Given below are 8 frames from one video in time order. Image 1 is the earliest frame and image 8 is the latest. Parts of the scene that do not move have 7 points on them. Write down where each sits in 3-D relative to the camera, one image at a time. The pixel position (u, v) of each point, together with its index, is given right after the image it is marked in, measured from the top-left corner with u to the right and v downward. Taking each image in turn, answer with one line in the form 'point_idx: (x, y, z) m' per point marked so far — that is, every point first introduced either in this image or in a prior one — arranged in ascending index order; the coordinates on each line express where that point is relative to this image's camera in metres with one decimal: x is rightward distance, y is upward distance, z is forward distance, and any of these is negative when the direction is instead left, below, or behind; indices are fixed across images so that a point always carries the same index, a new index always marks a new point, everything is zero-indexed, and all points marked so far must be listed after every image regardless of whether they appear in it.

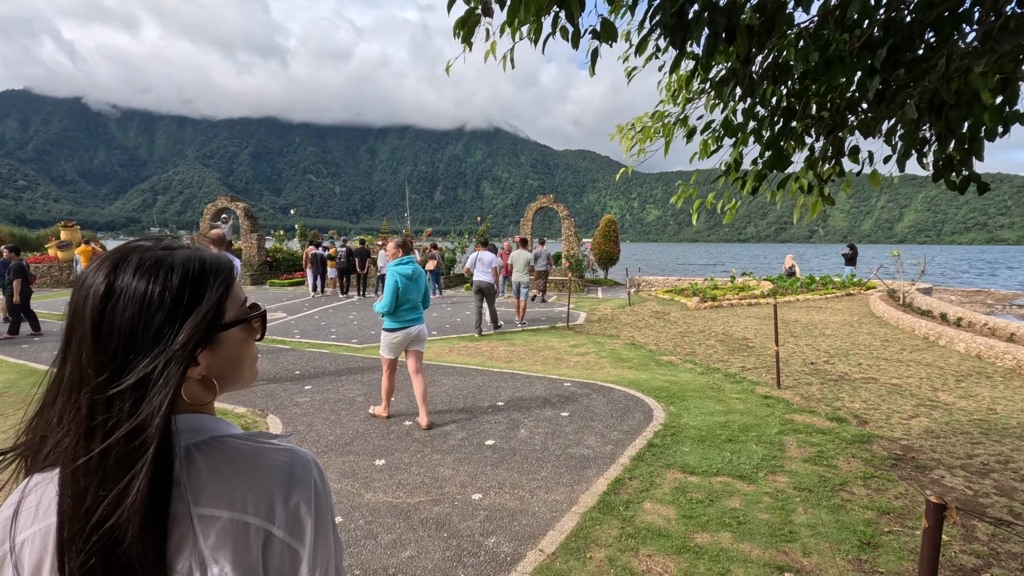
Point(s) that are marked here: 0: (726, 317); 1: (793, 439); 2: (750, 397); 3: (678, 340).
0: (+4.8, -0.7, +11.9) m
1: (+2.4, -1.3, +4.6) m
2: (+2.6, -1.2, +5.8) m
3: (+2.8, -0.9, +9.1) m
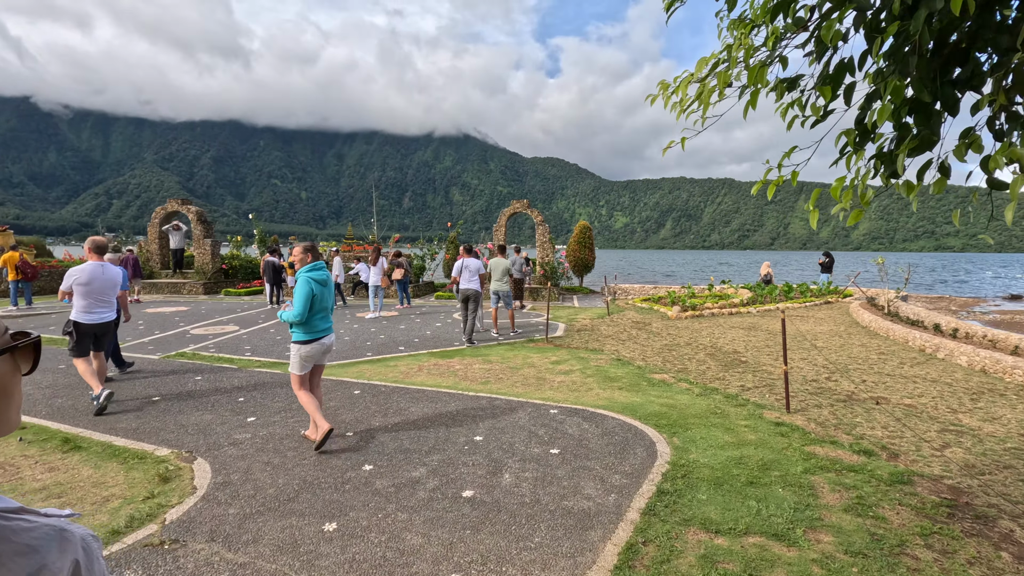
0: (+4.3, -0.9, +11.4) m
1: (+2.3, -1.4, +3.9) m
2: (+2.4, -1.3, +5.2) m
3: (+2.4, -1.1, +8.5) m
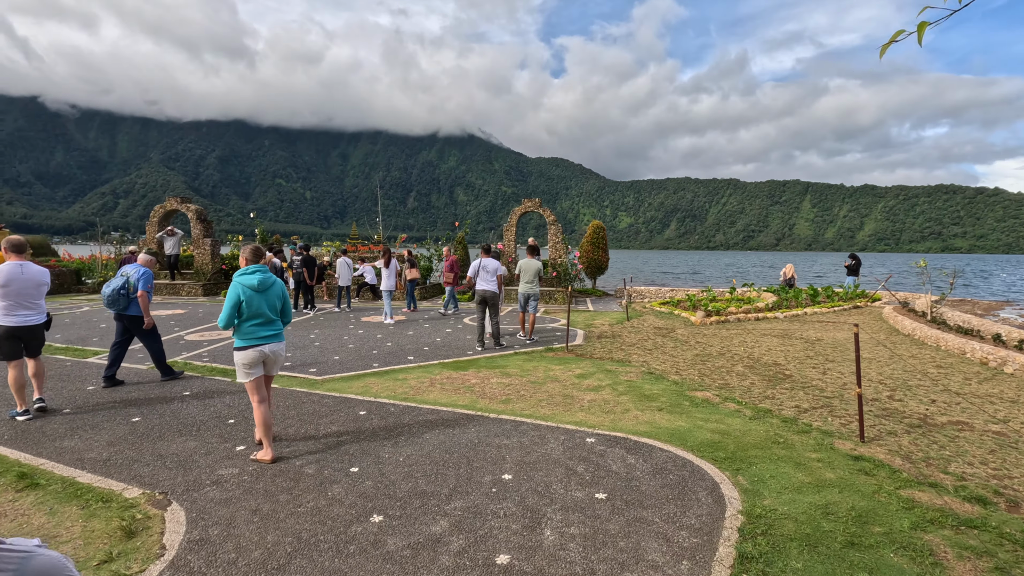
0: (+4.6, -1.0, +10.6) m
1: (+2.5, -1.5, +3.2) m
2: (+2.7, -1.4, +4.4) m
3: (+2.7, -1.2, +7.7) m
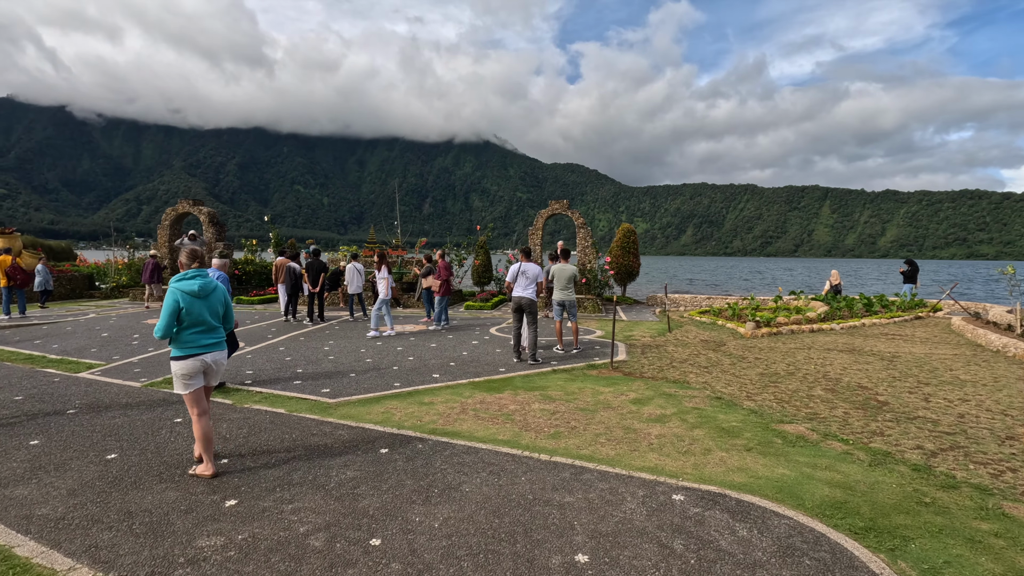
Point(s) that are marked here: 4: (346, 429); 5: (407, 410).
0: (+5.2, -1.1, +9.5) m
1: (+2.9, -1.6, +2.0) m
2: (+3.1, -1.5, +3.3) m
3: (+3.3, -1.3, +6.6) m
4: (-1.6, -1.4, +5.3) m
5: (-1.2, -1.4, +5.9) m
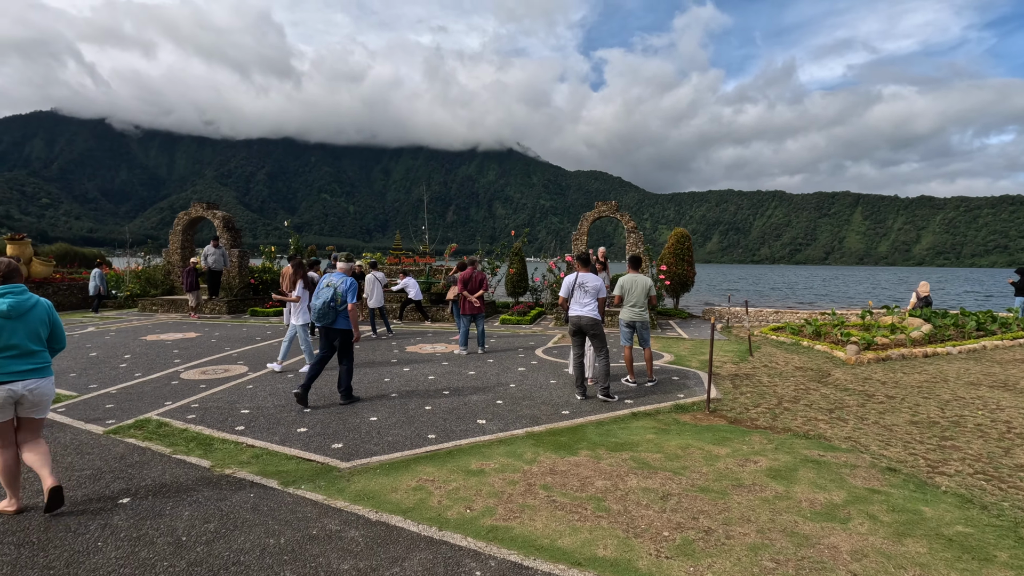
0: (+6.0, -1.4, +7.4) m
1: (+3.4, -1.7, +0.1) m
2: (+3.6, -1.6, +1.3) m
3: (+3.9, -1.5, +4.6) m
4: (-1.0, -1.6, +3.5) m
5: (-0.5, -1.5, +4.2) m
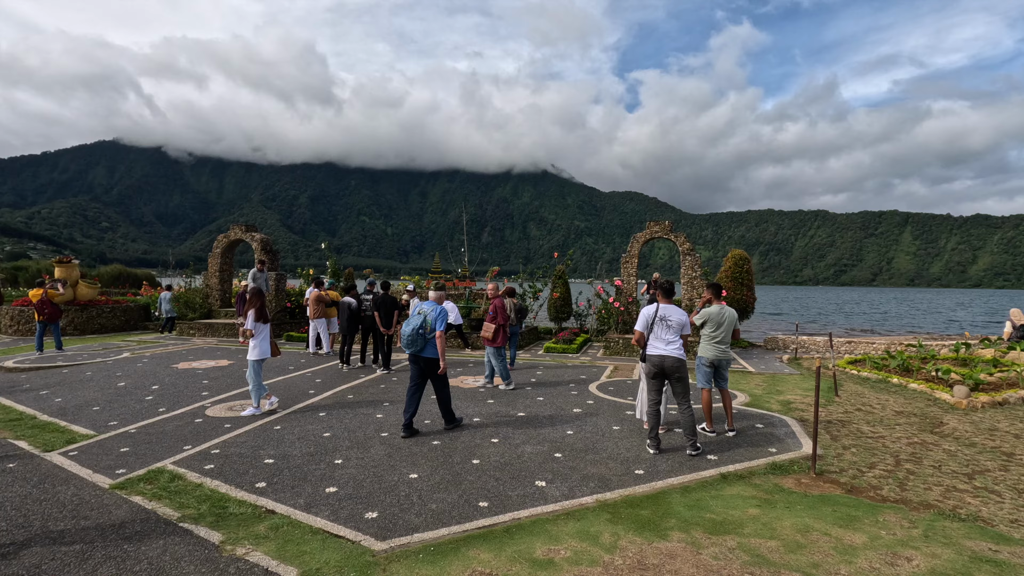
0: (+6.7, -1.8, +6.1) m
1: (+3.7, -1.8, -1.1) m
2: (+3.9, -1.8, +0.1) m
3: (+4.5, -1.8, +3.4) m
4: (-0.5, -1.8, +2.6) m
5: (0.0, -1.8, +3.3) m
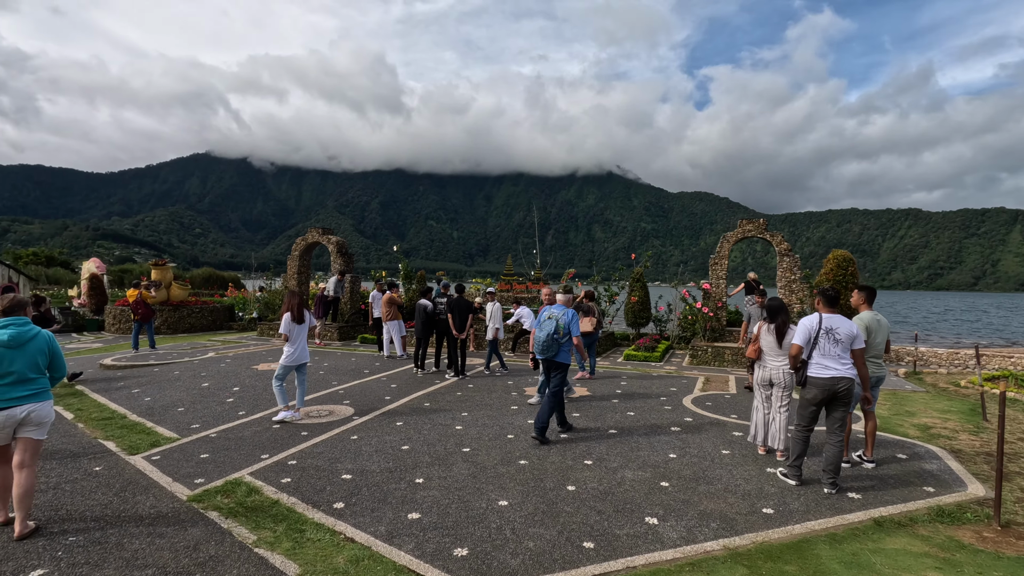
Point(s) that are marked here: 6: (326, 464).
0: (+7.6, -1.8, +4.6) m
1: (+3.8, -1.8, -2.1) m
2: (+4.2, -1.8, -1.0) m
3: (+5.1, -1.8, +2.2) m
4: (0.0, -1.8, +2.0) m
5: (+0.6, -1.8, +2.6) m
6: (-1.9, -1.8, +5.4) m
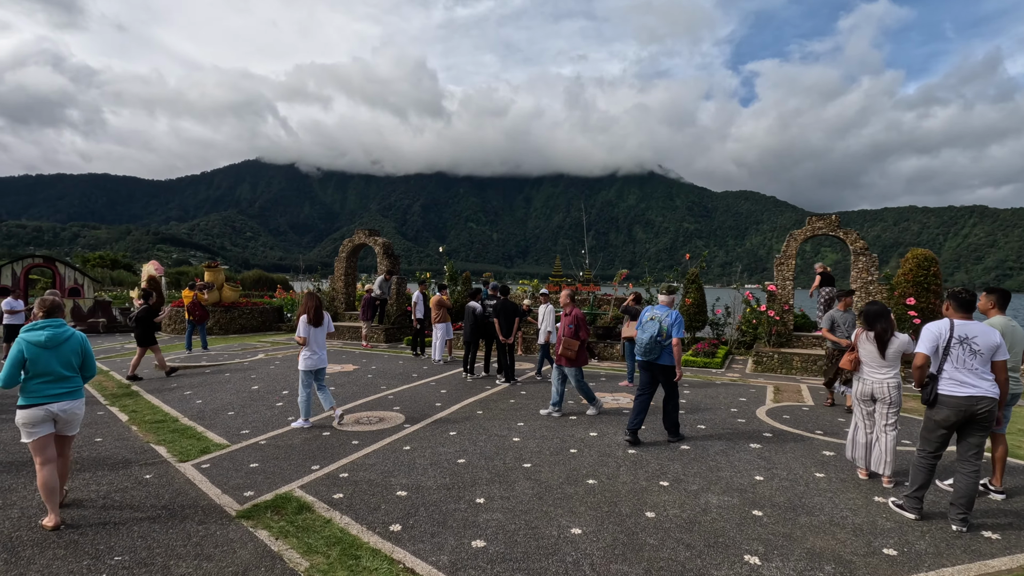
0: (+8.1, -1.9, +3.6) m
1: (+3.8, -1.8, -2.9) m
2: (+4.3, -1.8, -1.7) m
3: (+5.5, -1.8, +1.4) m
4: (+0.4, -1.8, +1.6) m
5: (+1.0, -1.8, +2.1) m
6: (-1.3, -1.8, +5.1) m
